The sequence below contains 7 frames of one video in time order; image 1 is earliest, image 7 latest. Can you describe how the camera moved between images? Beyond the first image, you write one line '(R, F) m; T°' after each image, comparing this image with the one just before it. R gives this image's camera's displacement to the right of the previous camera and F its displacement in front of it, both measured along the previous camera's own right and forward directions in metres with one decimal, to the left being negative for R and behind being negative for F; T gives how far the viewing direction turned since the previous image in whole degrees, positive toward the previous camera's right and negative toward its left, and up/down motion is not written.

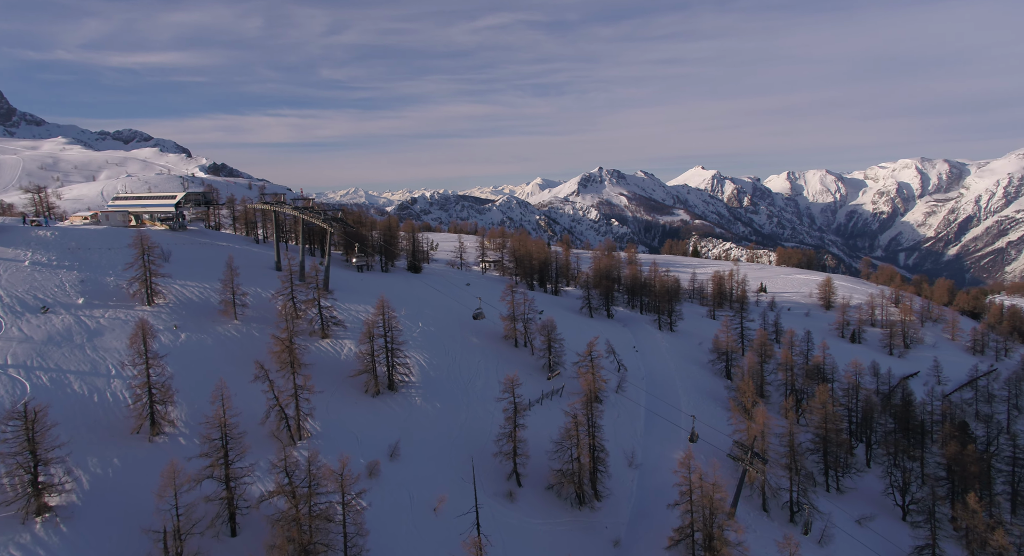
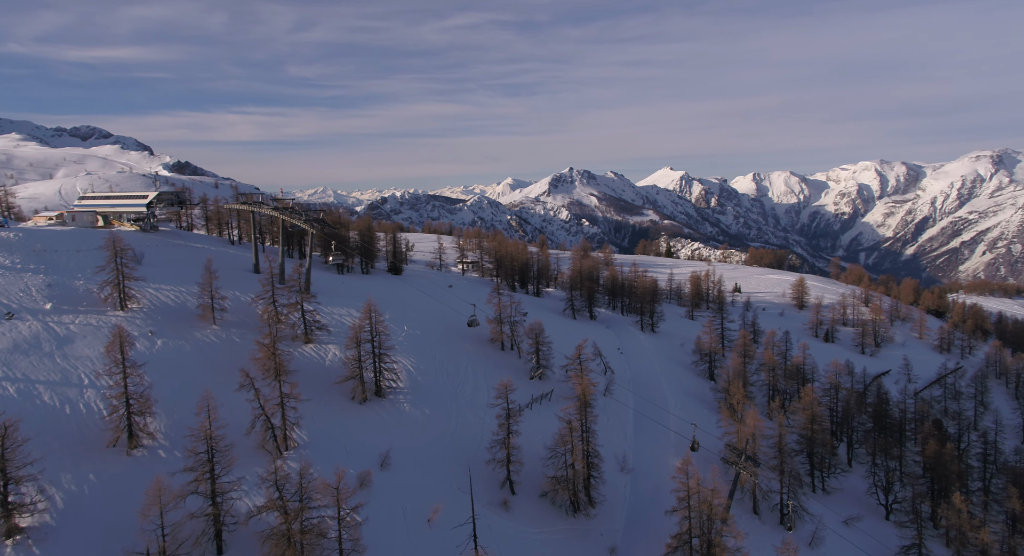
(-1.7, +1.5) m; +2°
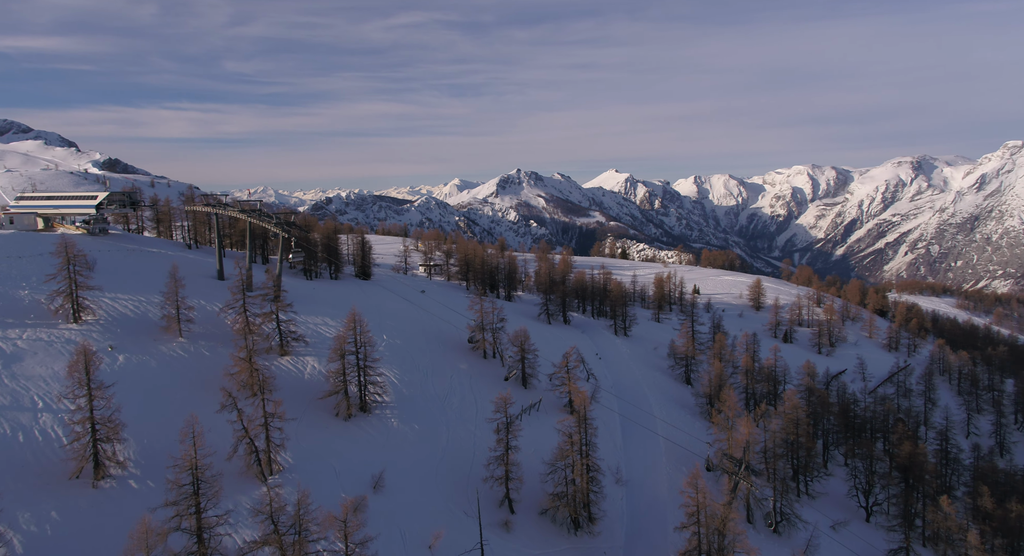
(-3.6, +3.1) m; +4°
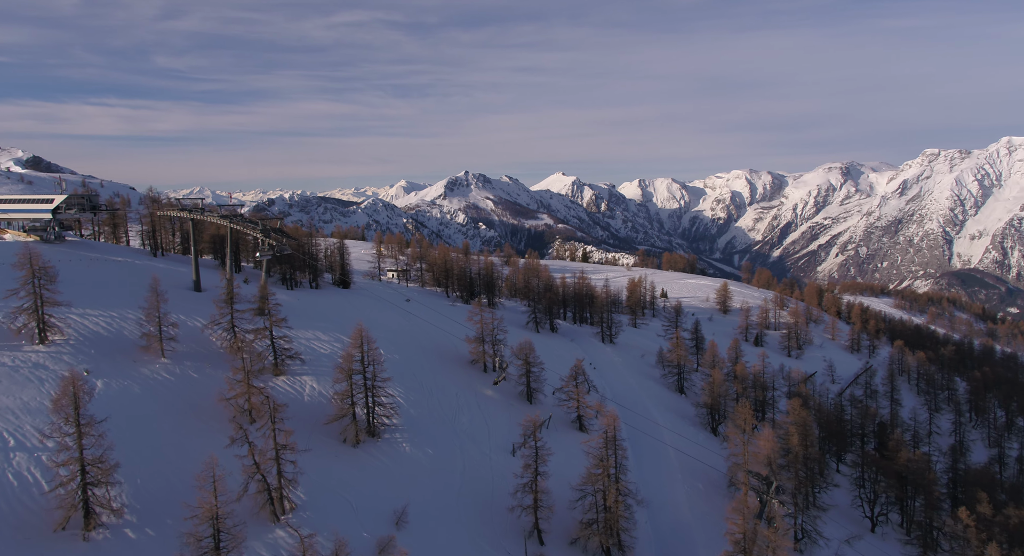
(-5.2, +4.0) m; +4°
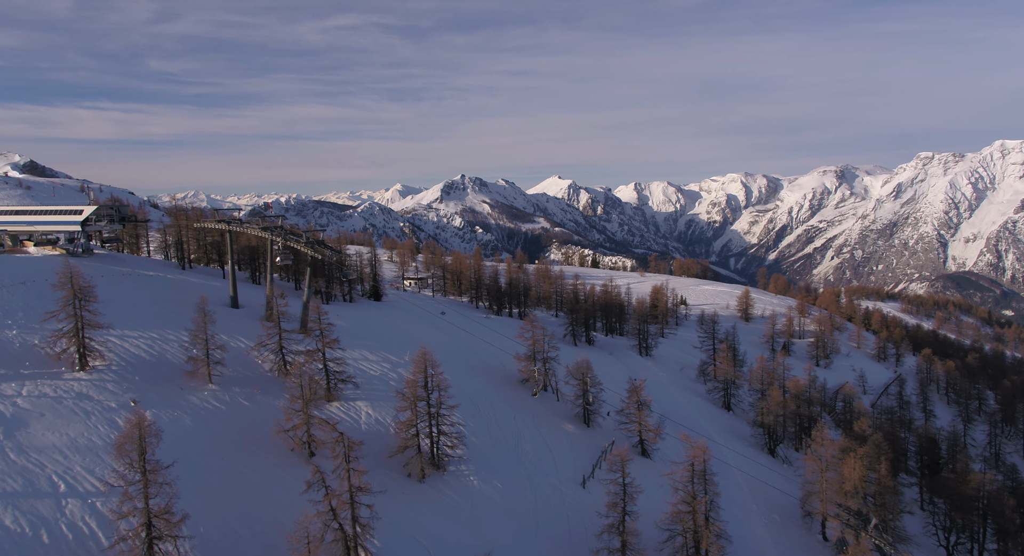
(-5.2, +3.7) m; 0°
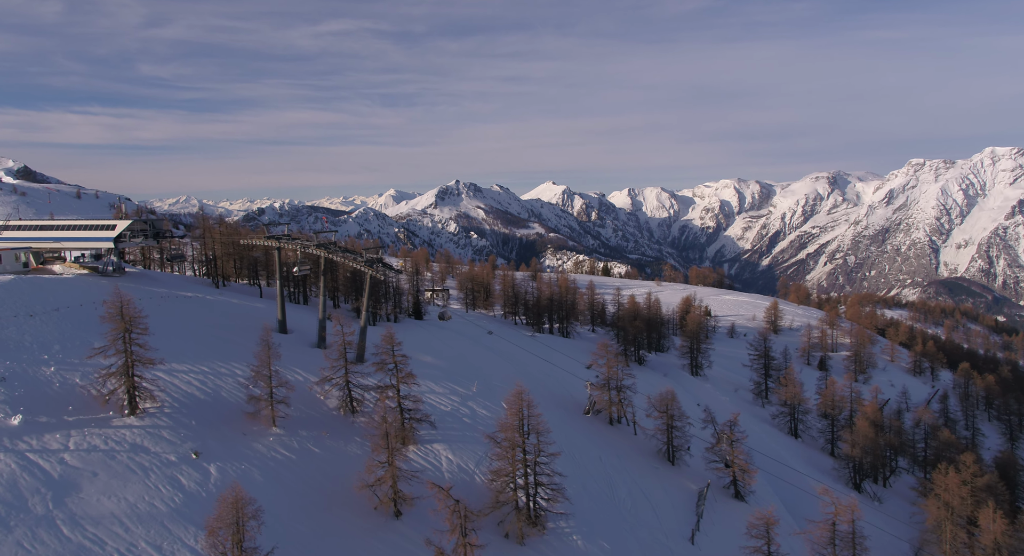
(-6.6, +5.8) m; +1°
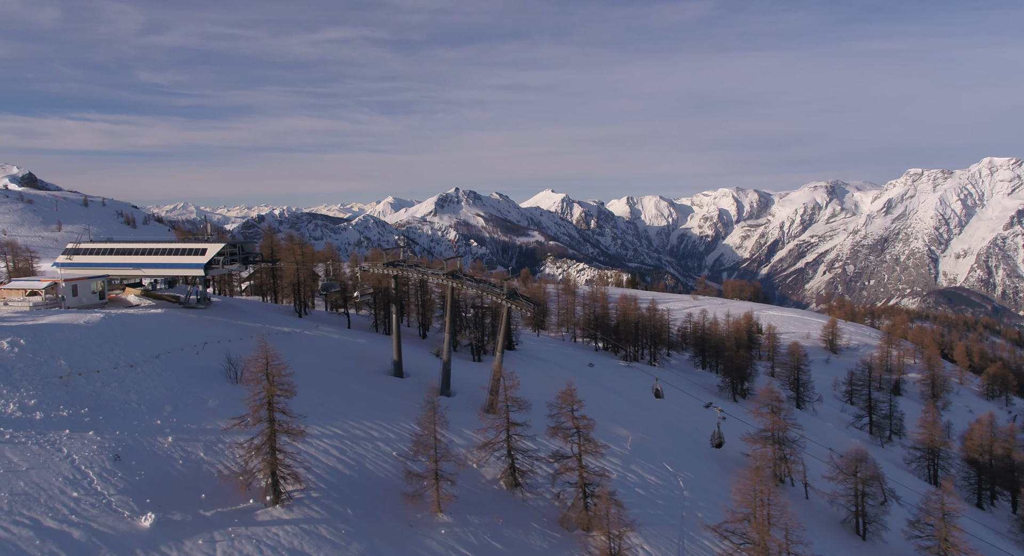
(-10.6, +8.5) m; 0°
